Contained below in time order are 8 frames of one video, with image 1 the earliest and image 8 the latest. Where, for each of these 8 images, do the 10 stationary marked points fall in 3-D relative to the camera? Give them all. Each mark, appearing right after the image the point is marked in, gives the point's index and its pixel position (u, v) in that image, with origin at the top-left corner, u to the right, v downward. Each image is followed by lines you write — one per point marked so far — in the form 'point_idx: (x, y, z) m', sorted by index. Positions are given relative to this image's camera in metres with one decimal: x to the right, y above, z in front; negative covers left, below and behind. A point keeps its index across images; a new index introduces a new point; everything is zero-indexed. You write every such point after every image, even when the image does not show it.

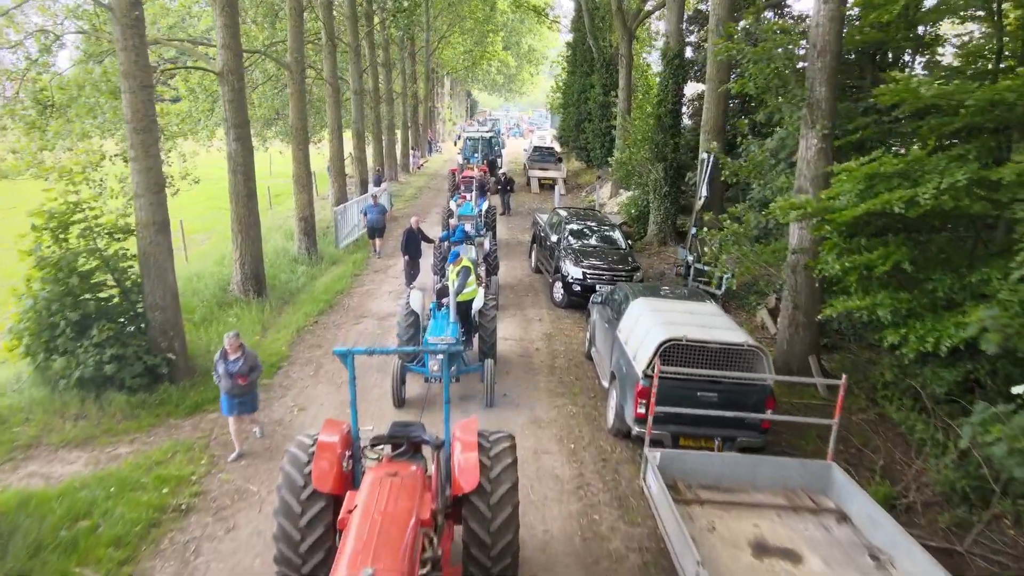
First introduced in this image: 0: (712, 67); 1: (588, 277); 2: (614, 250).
0: (+3.7, +4.2, +12.7) m
1: (+1.3, +0.2, +11.7) m
2: (+1.9, +0.8, +13.1) m
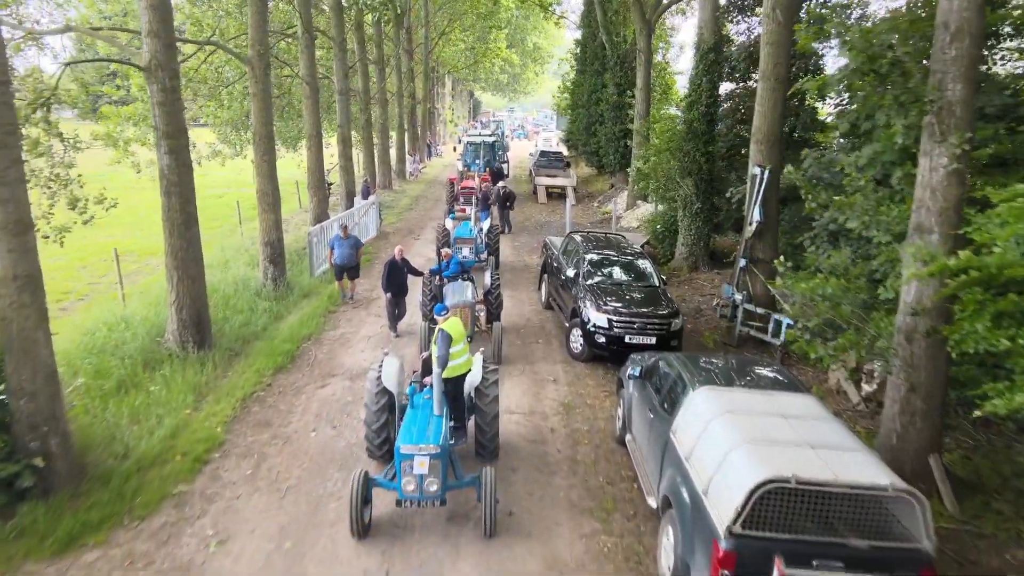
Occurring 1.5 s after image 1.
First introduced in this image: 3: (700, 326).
0: (+3.9, +3.5, +10.3) m
1: (+1.4, -0.5, +9.3) m
2: (+2.0, +0.1, +10.6) m
3: (+3.2, -0.7, +11.4) m
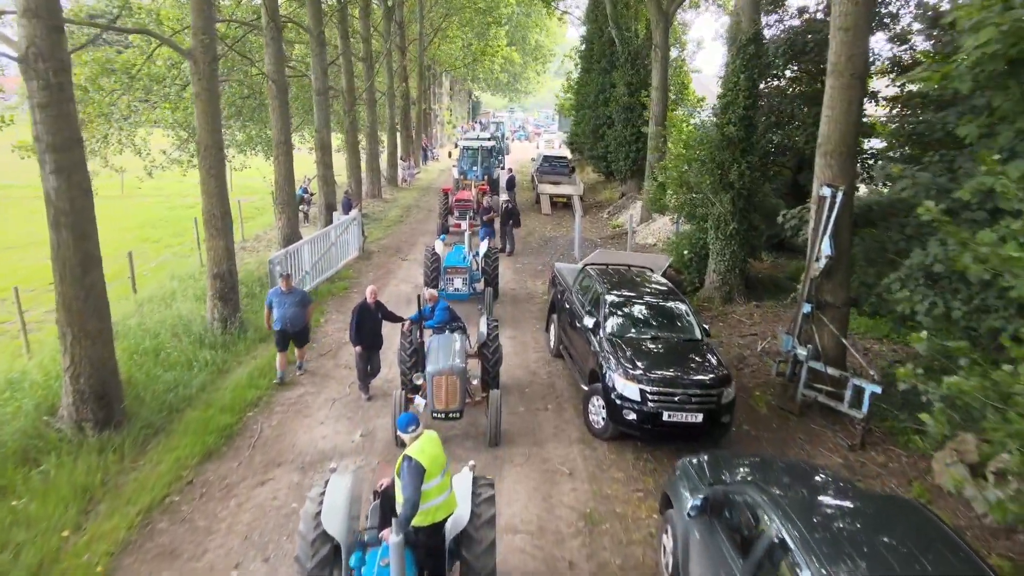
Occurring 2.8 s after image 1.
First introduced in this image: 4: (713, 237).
0: (+3.9, +2.9, +8.1) m
1: (+1.4, -1.2, +7.1) m
2: (+2.1, -0.5, +8.4) m
3: (+3.2, -1.3, +9.2) m
4: (+3.8, +1.0, +12.4) m
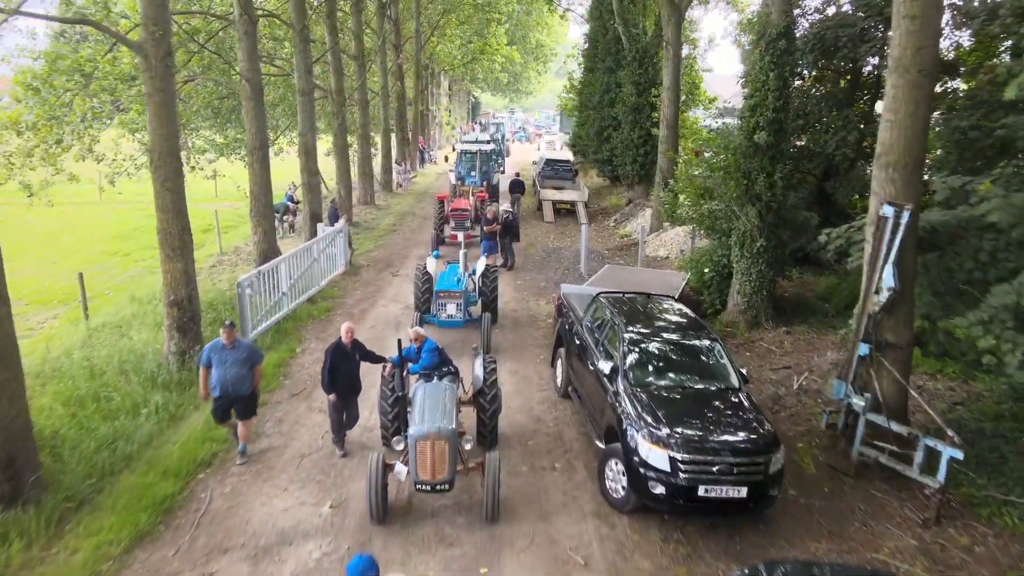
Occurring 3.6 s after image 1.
0: (+3.9, +2.5, +6.7) m
1: (+1.5, -1.5, +5.8) m
2: (+2.1, -0.9, +7.1) m
3: (+3.2, -1.7, +7.9) m
4: (+3.8, +0.6, +11.1) m
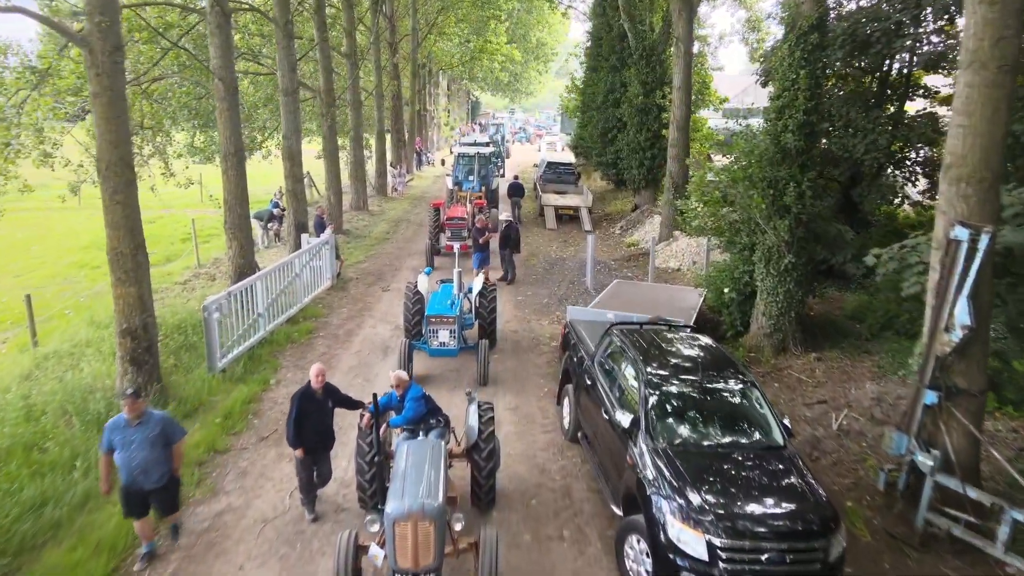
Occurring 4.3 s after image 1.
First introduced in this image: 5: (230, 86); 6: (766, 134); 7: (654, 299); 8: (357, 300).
0: (+3.9, +2.2, +5.6) m
1: (+1.5, -1.9, +4.7) m
2: (+2.1, -1.2, +6.0) m
3: (+3.2, -2.0, +6.8) m
4: (+3.8, +0.2, +10.0) m
5: (-4.5, +3.2, +10.7) m
6: (+3.7, +2.3, +9.8) m
7: (+2.4, -0.2, +11.5) m
8: (-3.0, -0.2, +12.9) m
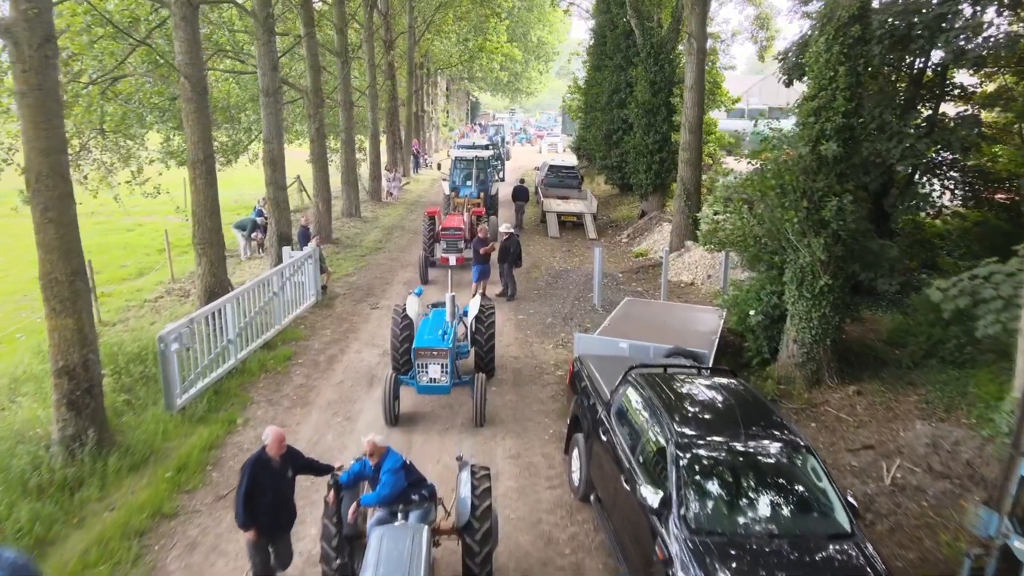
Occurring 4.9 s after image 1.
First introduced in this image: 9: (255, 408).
0: (+3.9, +1.9, +4.5) m
1: (+1.5, -2.2, +3.6) m
2: (+2.1, -1.5, +4.9) m
3: (+3.2, -2.3, +5.7) m
4: (+3.8, -0.1, +8.8) m
5: (-4.5, +2.9, +9.6) m
6: (+3.7, +2.0, +8.7) m
7: (+2.4, -0.5, +10.4) m
8: (-3.0, -0.6, +11.8) m
9: (-3.2, -1.5, +8.4) m
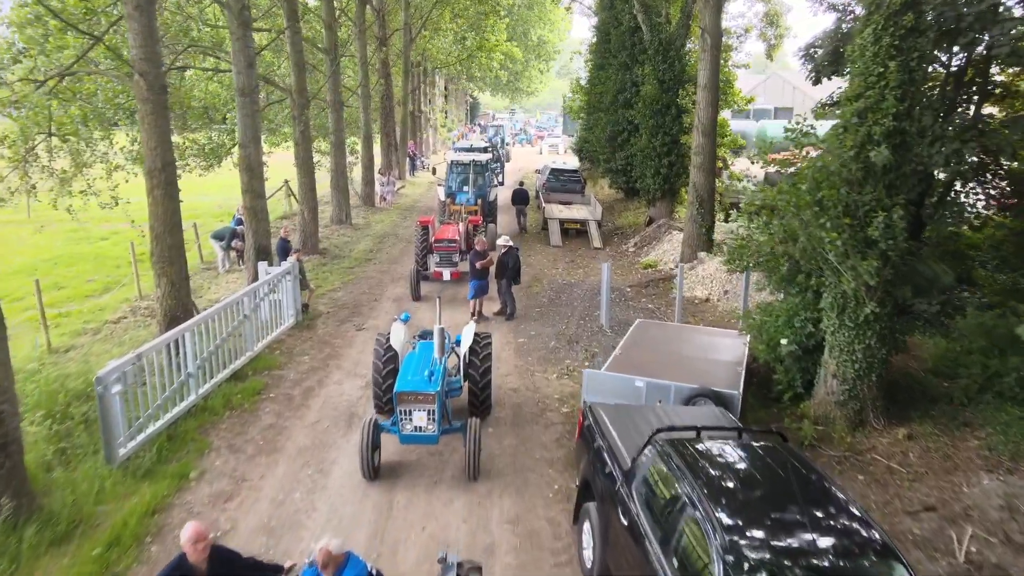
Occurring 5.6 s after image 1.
0: (+3.9, +1.5, +3.4) m
1: (+1.4, -2.5, +2.5) m
2: (+2.1, -1.9, +3.8) m
3: (+3.2, -2.6, +4.5) m
4: (+3.8, -0.4, +7.7) m
5: (-4.5, +2.6, +8.5) m
6: (+3.7, +1.6, +7.6) m
7: (+2.4, -0.8, +9.3) m
8: (-3.0, -0.9, +10.7) m
9: (-3.2, -1.8, +7.2) m
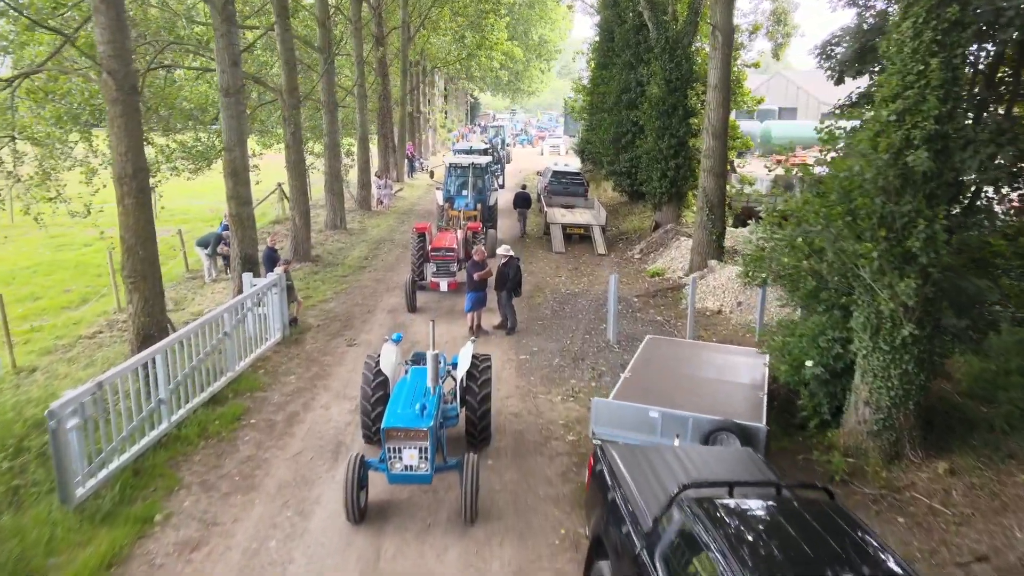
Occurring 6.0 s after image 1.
0: (+3.9, +1.3, +2.7) m
1: (+1.5, -2.7, +1.8) m
2: (+2.1, -2.1, +3.1) m
3: (+3.2, -2.8, +3.8) m
4: (+3.8, -0.6, +7.0) m
5: (-4.5, +2.4, +7.8) m
6: (+3.7, +1.4, +6.9) m
7: (+2.4, -1.0, +8.6) m
8: (-3.0, -1.1, +10.0) m
9: (-3.2, -2.0, +6.5) m
